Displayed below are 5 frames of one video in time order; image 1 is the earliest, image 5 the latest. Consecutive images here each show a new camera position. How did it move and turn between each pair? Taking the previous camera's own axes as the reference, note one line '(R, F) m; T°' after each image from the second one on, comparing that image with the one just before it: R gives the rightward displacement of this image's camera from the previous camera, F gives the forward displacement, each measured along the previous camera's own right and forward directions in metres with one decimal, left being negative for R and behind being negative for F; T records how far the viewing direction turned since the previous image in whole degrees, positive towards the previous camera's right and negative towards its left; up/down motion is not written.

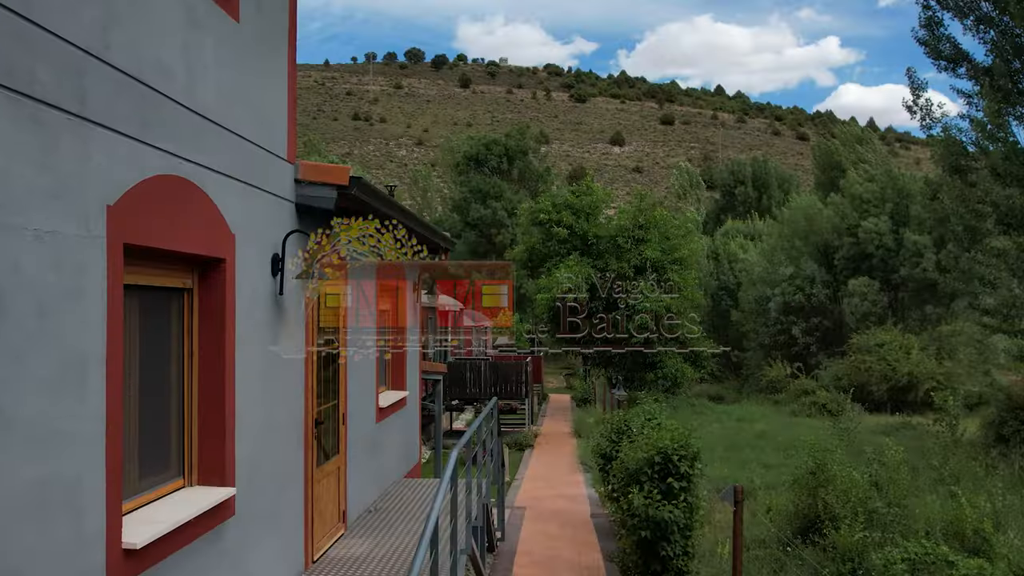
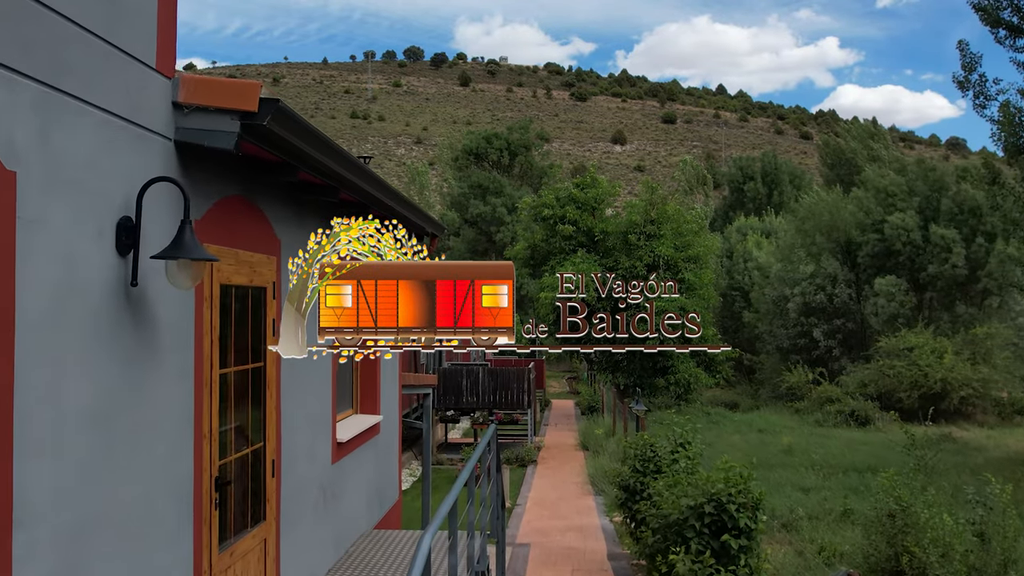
(0.0, +1.4) m; 0°
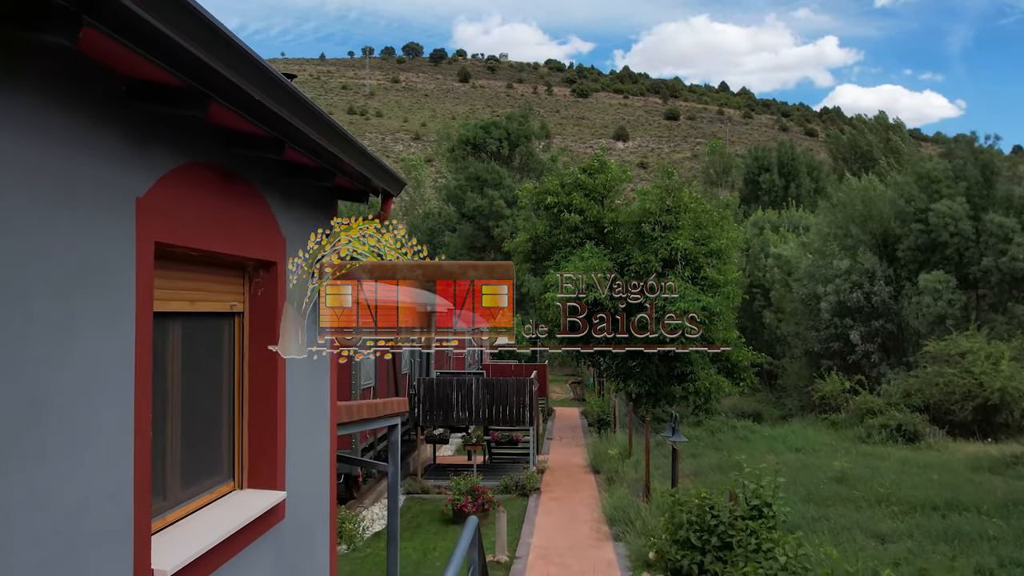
(0.0, +2.0) m; 0°
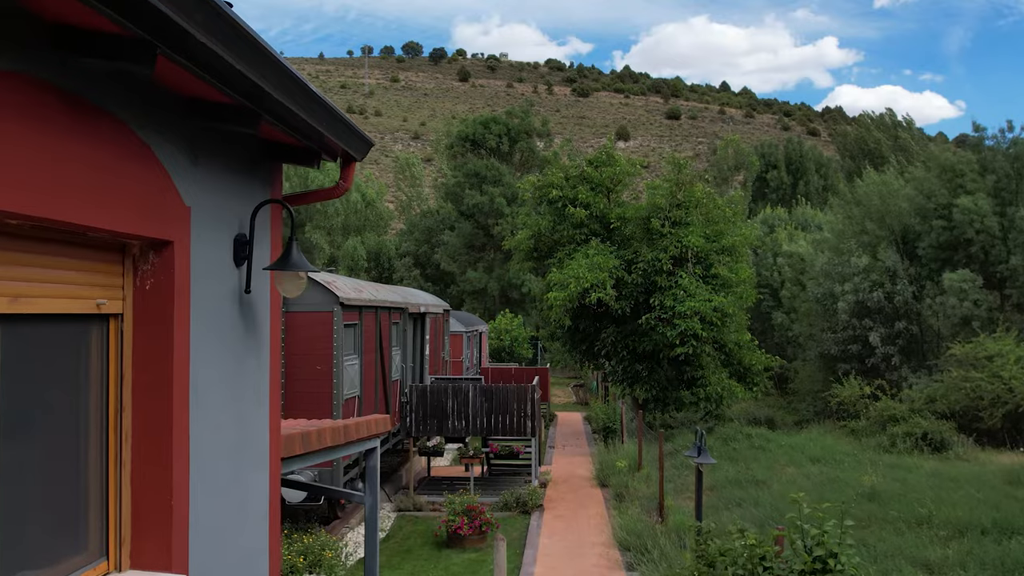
(0.0, +0.9) m; 0°
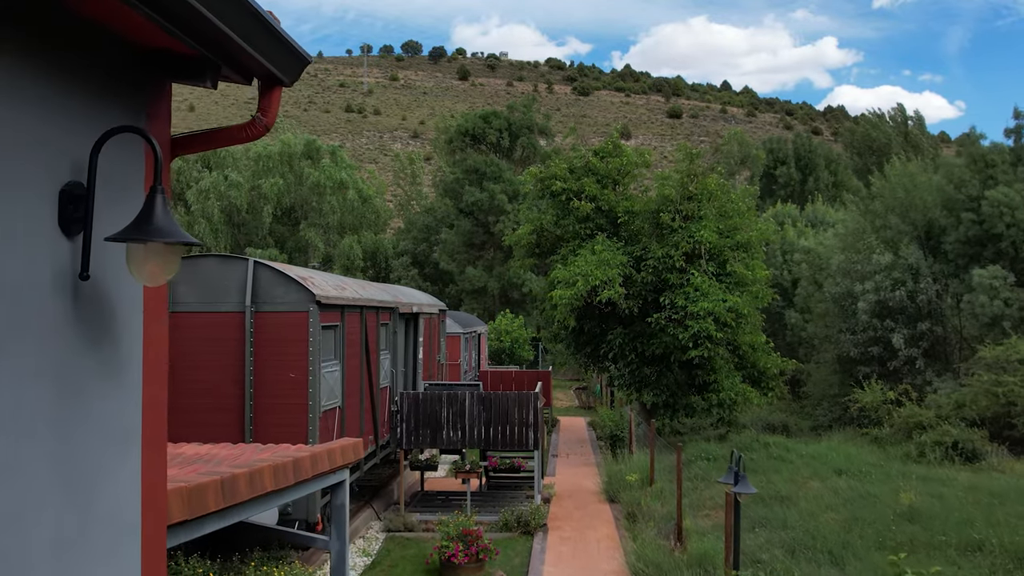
(0.0, +0.9) m; 0°
